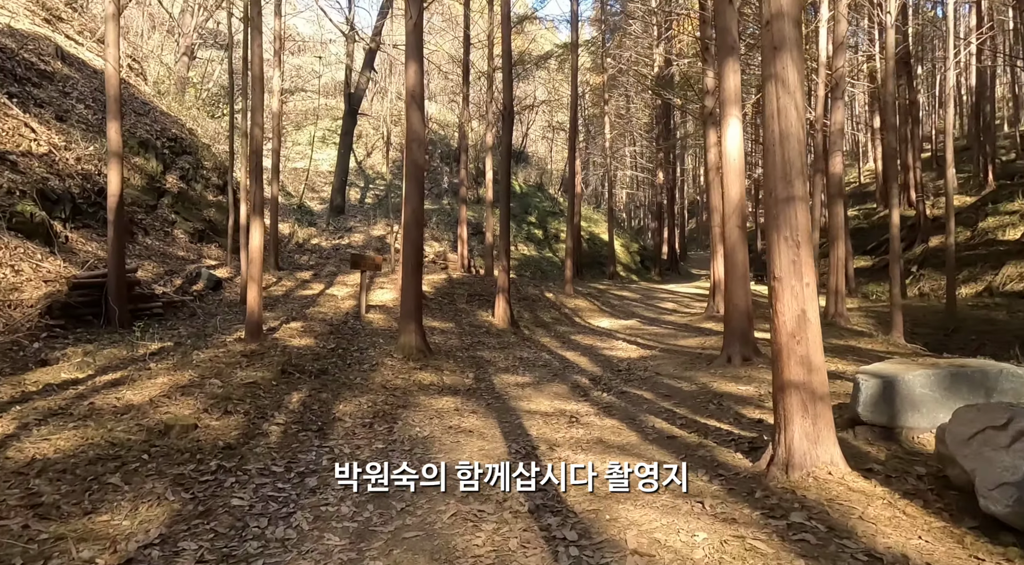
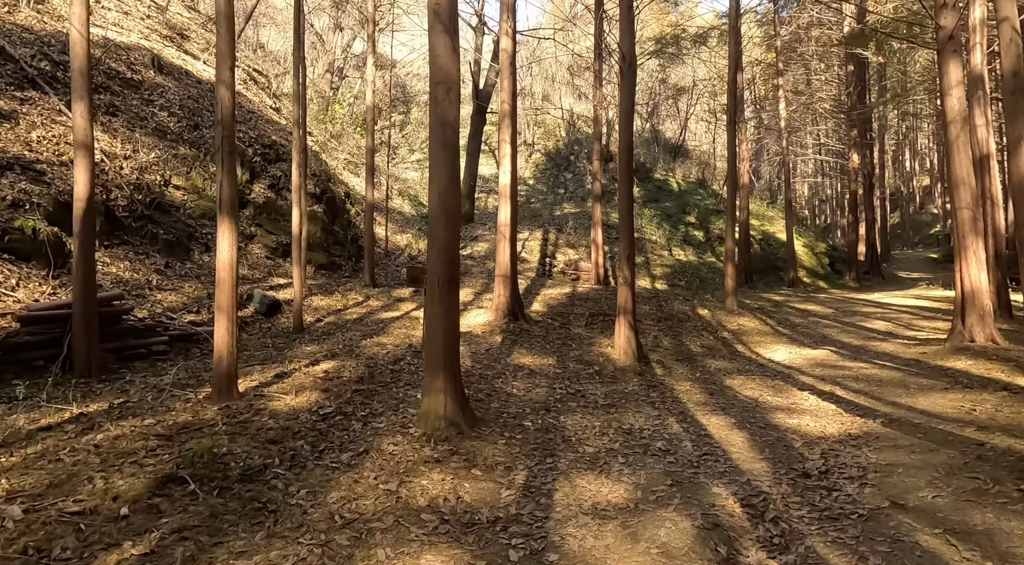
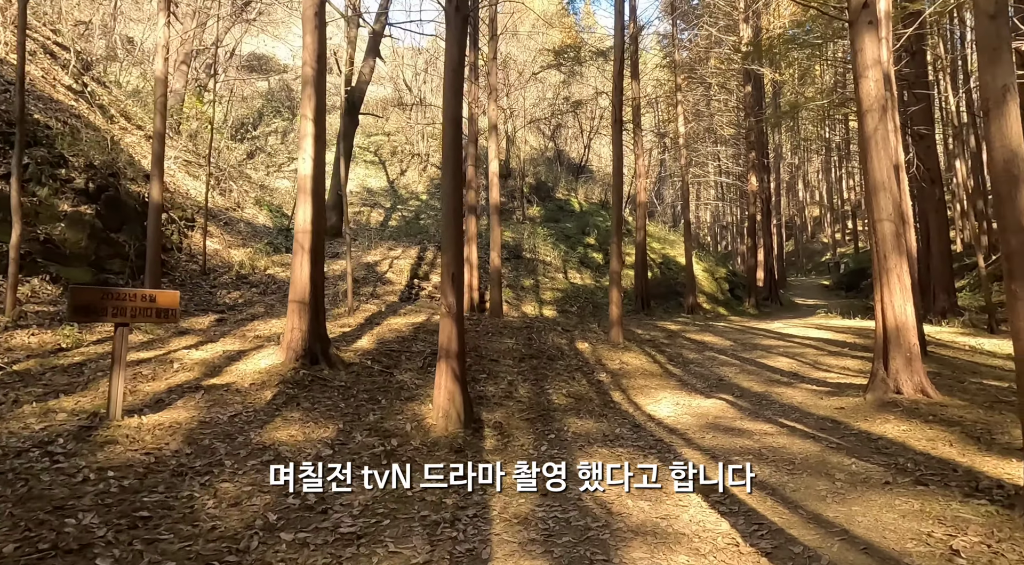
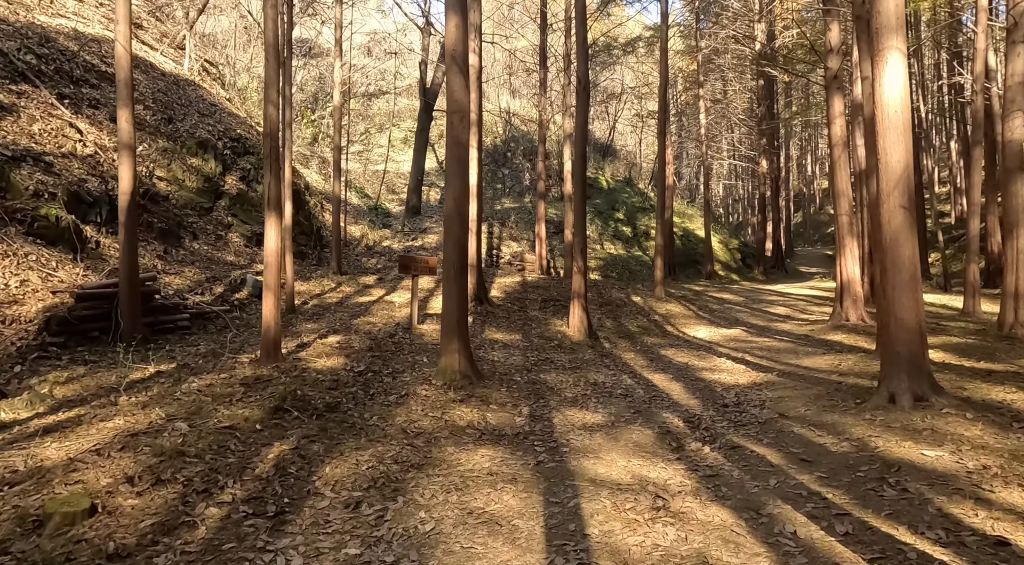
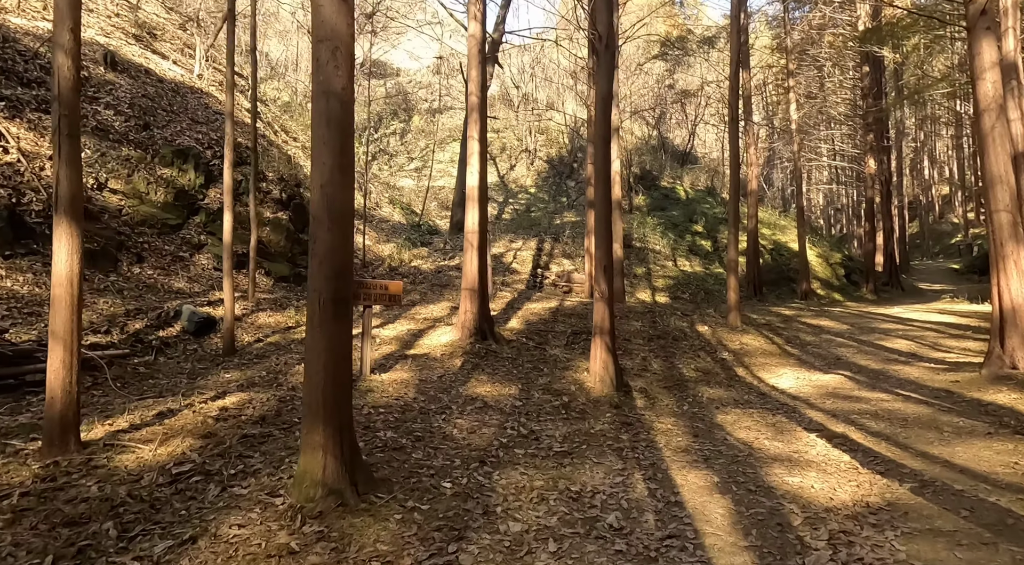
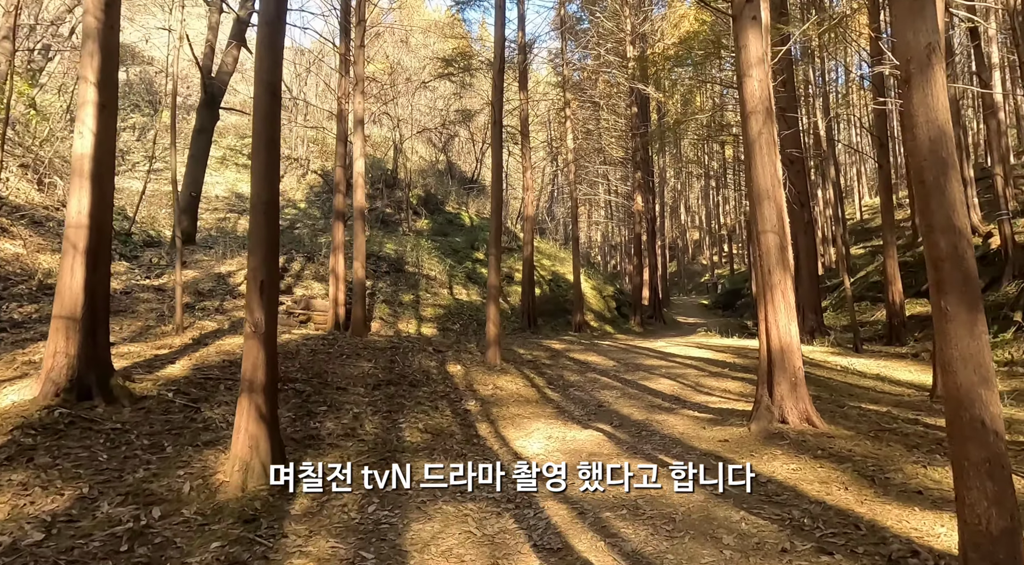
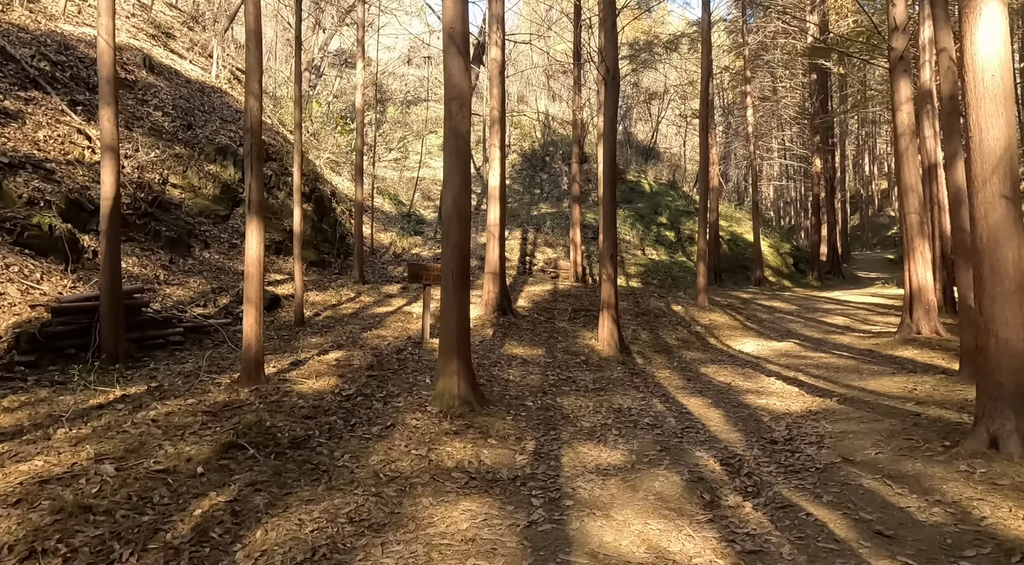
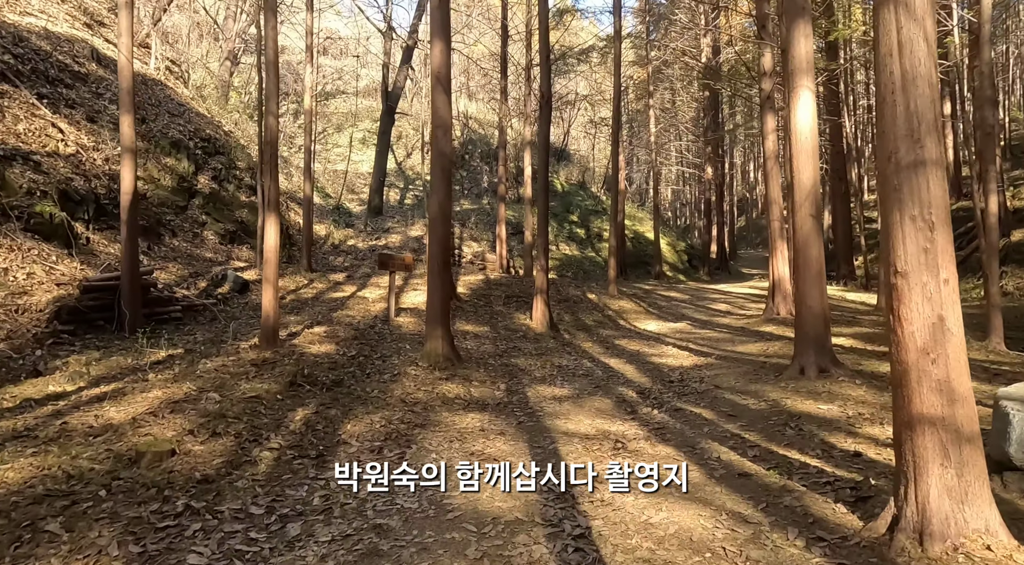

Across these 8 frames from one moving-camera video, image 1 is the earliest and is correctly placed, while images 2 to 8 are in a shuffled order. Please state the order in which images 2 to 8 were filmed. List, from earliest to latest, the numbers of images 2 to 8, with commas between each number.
8, 4, 7, 2, 5, 3, 6
